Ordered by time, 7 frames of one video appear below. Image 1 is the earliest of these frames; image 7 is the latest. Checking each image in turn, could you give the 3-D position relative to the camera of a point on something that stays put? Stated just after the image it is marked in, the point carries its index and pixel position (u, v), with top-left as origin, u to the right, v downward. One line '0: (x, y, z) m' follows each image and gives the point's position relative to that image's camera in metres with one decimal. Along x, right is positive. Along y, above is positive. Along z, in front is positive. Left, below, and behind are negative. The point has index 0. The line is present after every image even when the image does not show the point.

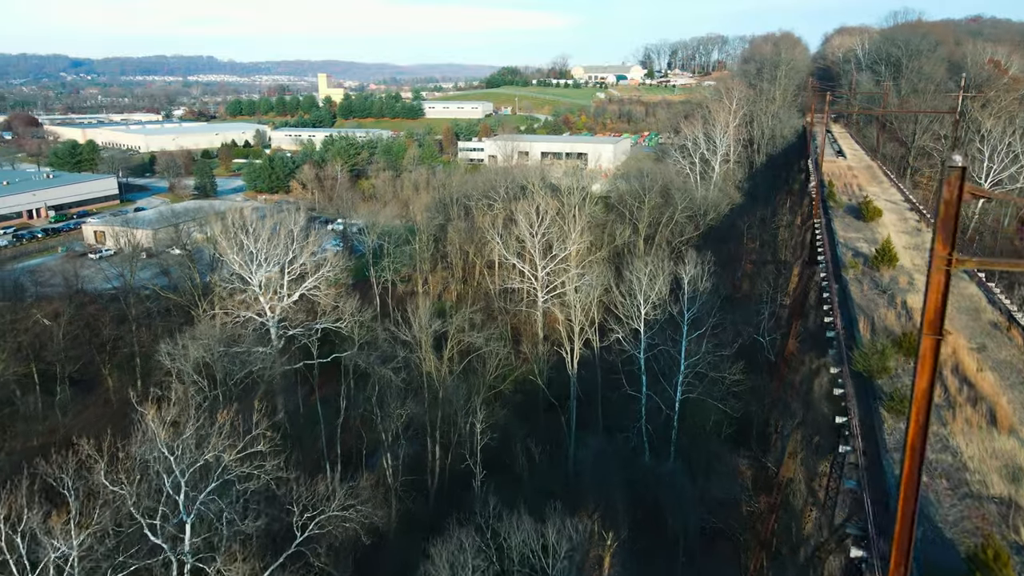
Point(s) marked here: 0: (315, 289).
0: (-5.4, 0.0, +19.7) m
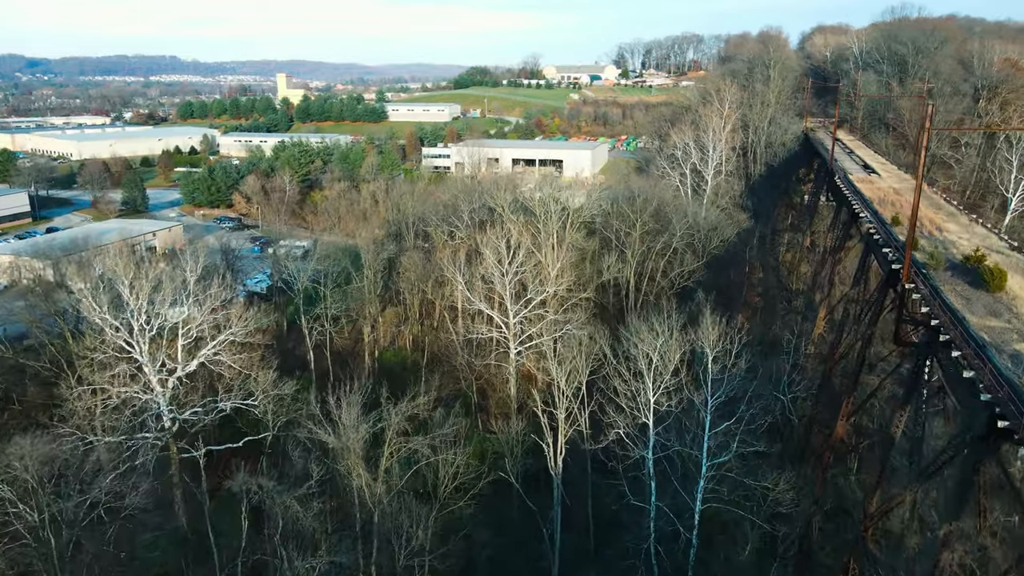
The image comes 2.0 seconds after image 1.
0: (-6.1, -1.4, +15.0) m
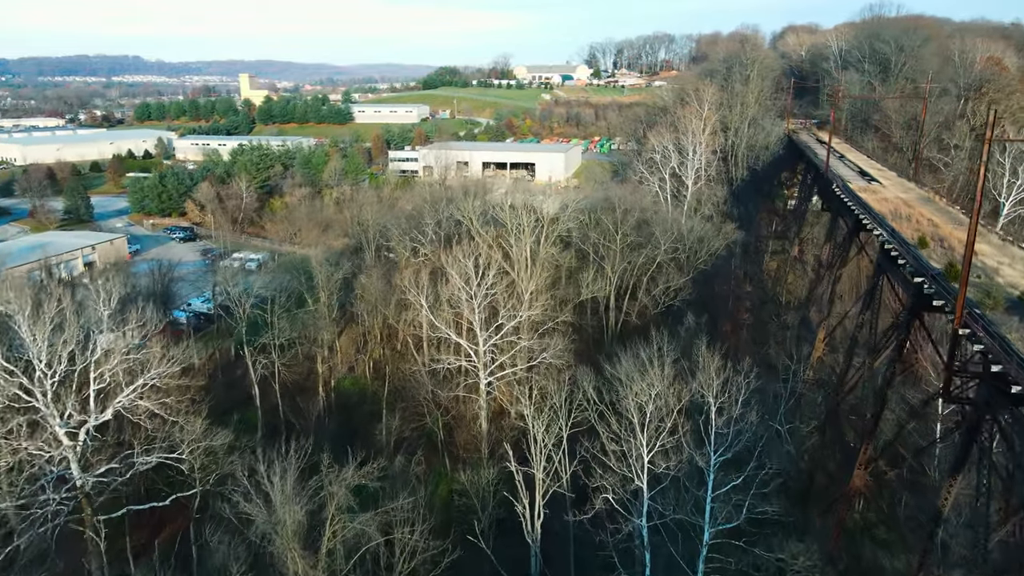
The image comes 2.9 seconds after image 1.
0: (-6.7, -2.1, +12.8) m
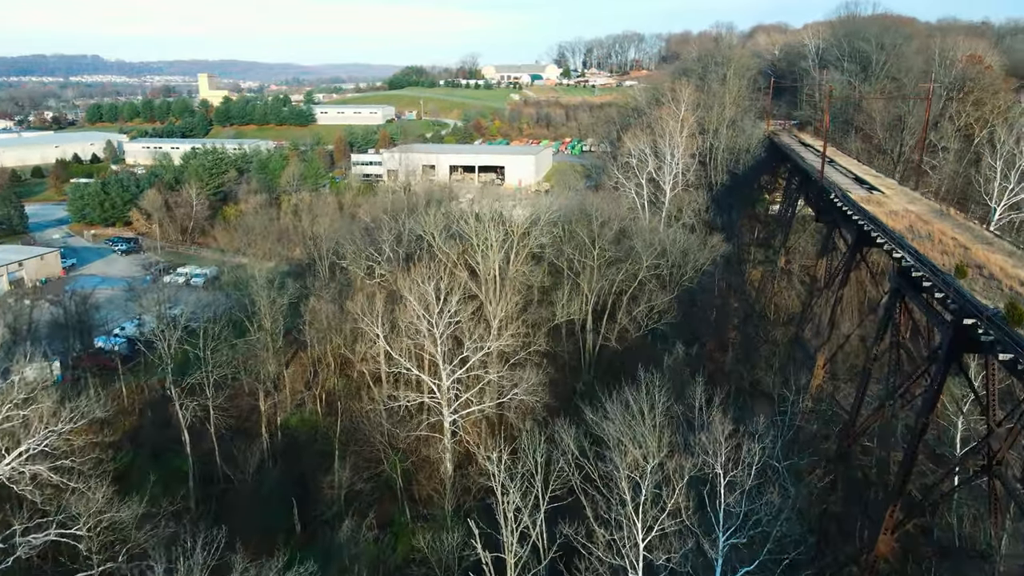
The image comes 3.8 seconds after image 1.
0: (-7.2, -2.7, +10.6) m
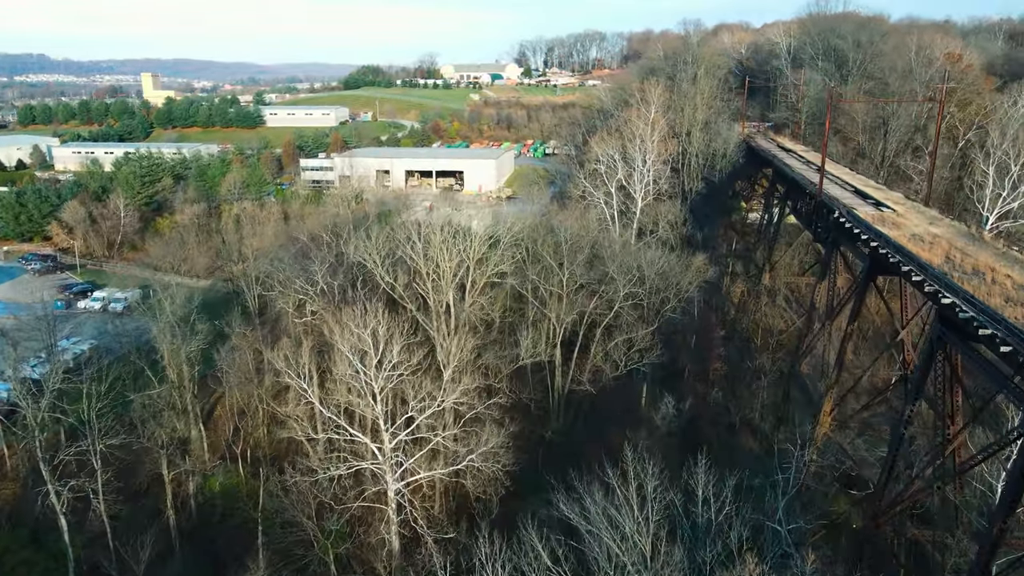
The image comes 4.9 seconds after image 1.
0: (-7.7, -3.6, +7.6) m
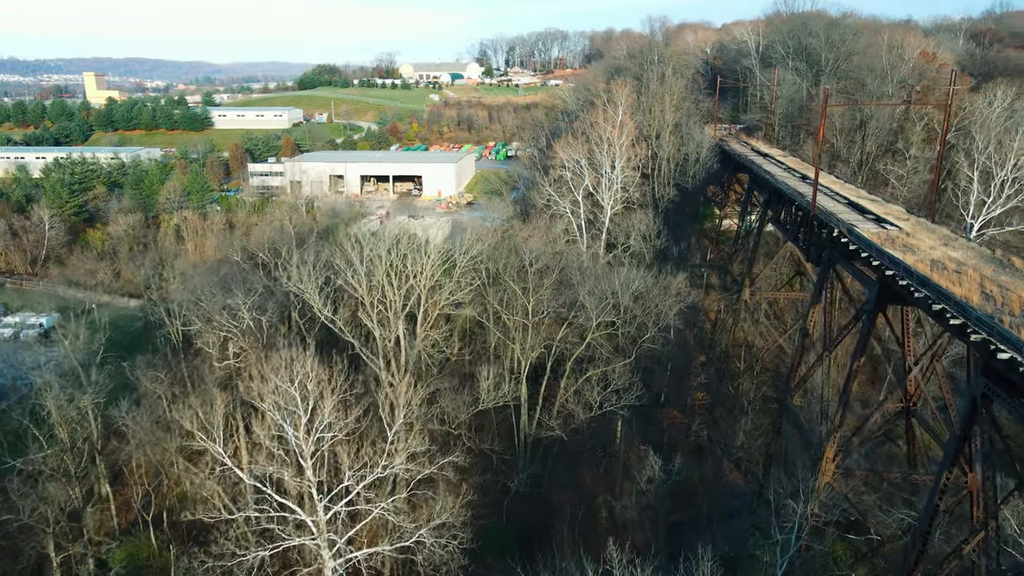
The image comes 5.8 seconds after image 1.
0: (-8.1, -4.3, +5.3) m
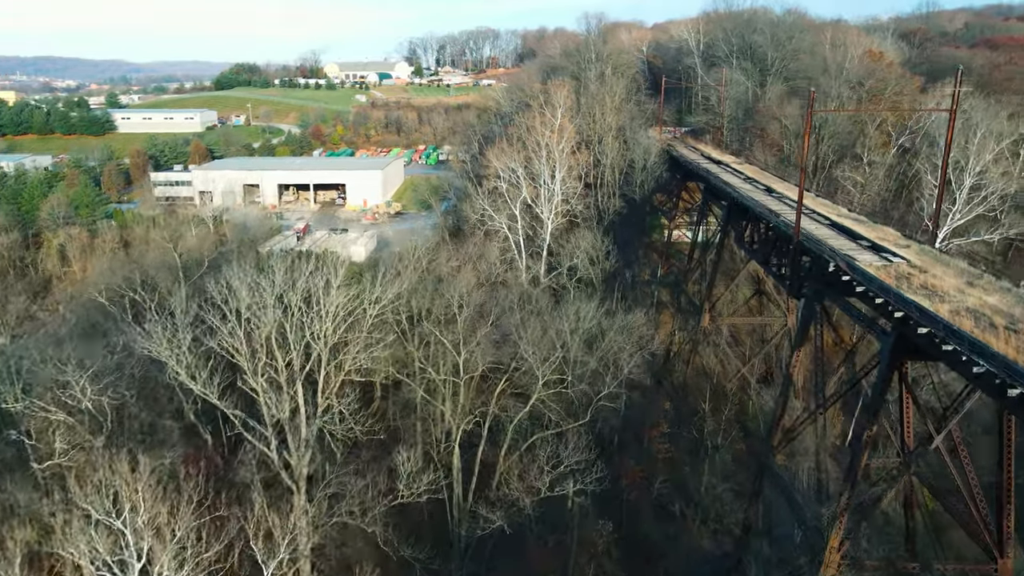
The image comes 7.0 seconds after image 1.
0: (-8.3, -5.3, +1.8) m
